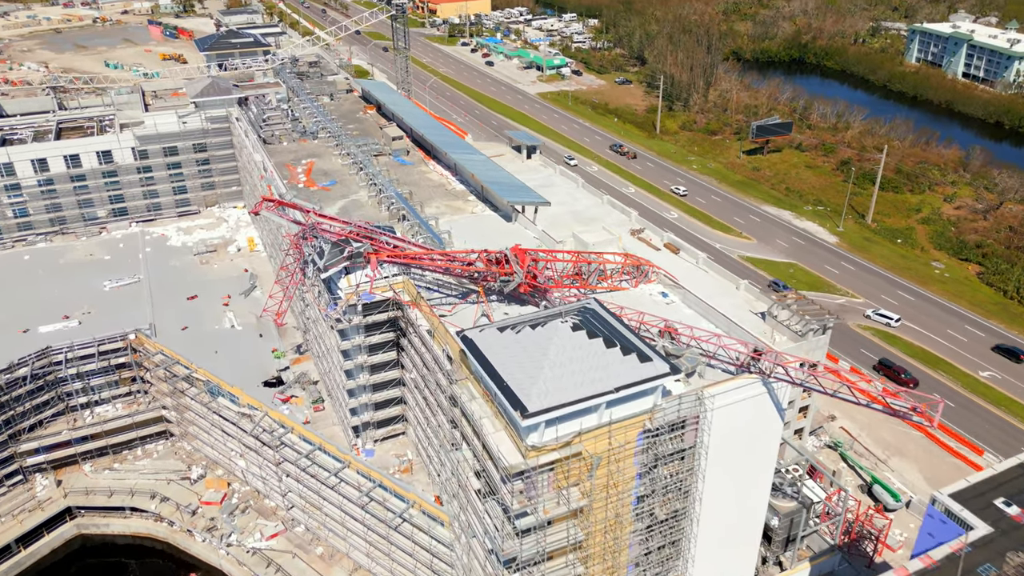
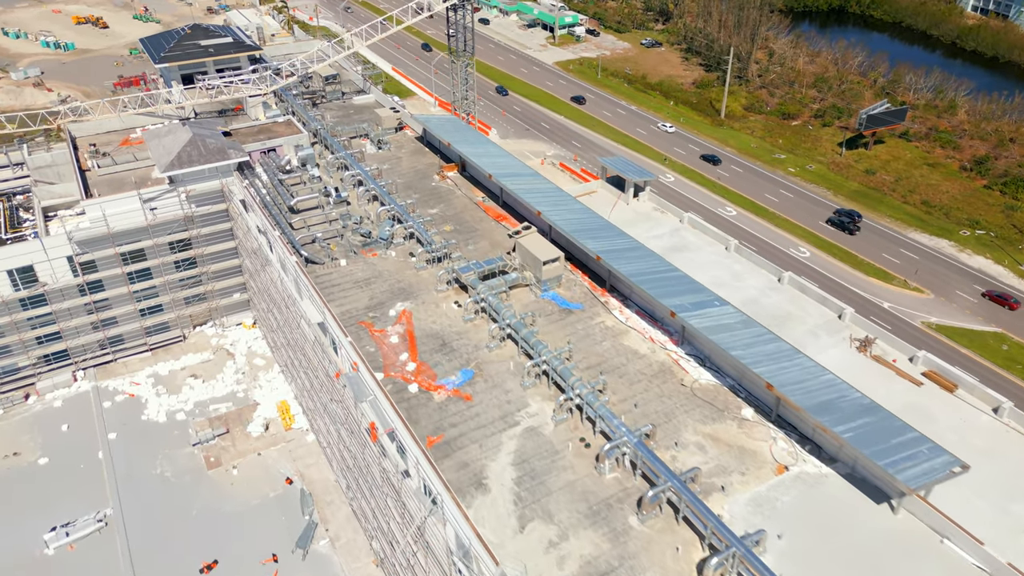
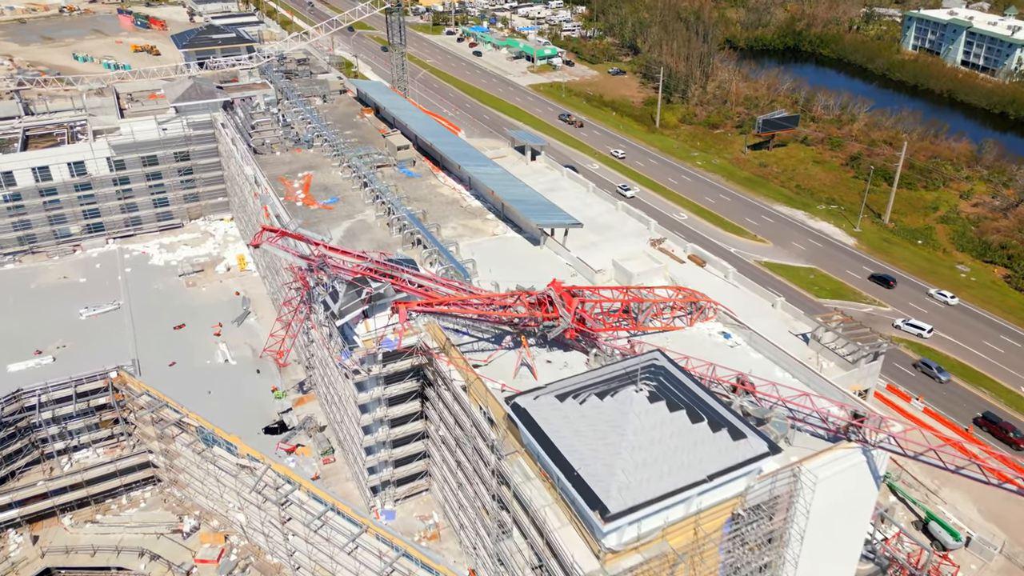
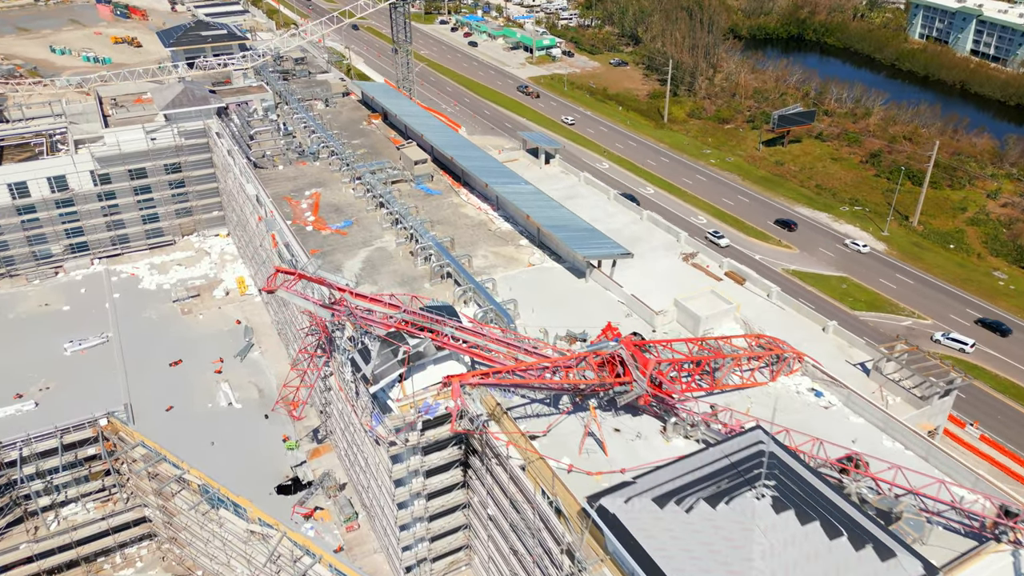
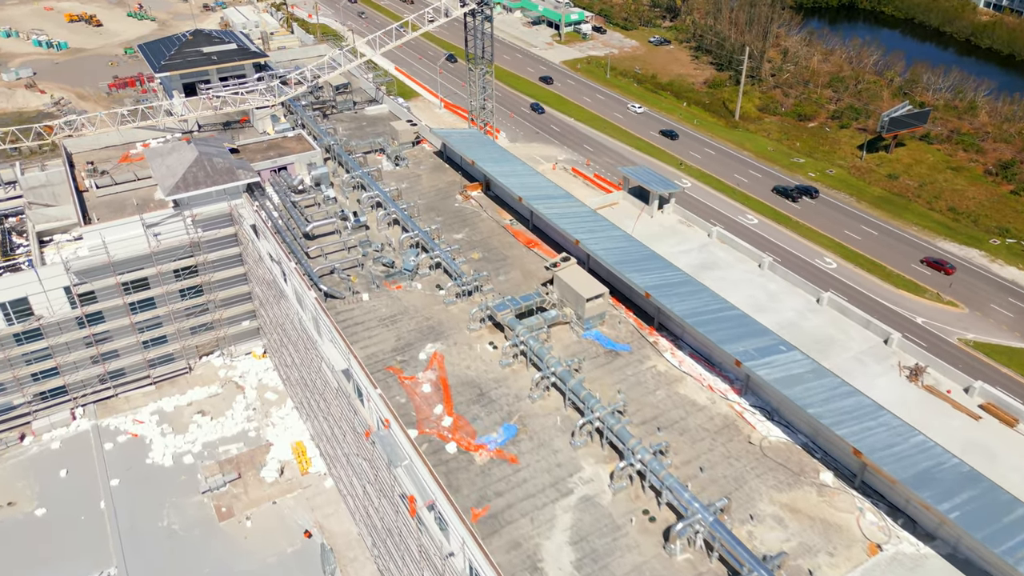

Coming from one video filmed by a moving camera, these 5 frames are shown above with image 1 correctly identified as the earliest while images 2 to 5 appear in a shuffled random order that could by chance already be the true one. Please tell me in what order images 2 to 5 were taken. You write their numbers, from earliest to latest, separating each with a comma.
3, 4, 2, 5
